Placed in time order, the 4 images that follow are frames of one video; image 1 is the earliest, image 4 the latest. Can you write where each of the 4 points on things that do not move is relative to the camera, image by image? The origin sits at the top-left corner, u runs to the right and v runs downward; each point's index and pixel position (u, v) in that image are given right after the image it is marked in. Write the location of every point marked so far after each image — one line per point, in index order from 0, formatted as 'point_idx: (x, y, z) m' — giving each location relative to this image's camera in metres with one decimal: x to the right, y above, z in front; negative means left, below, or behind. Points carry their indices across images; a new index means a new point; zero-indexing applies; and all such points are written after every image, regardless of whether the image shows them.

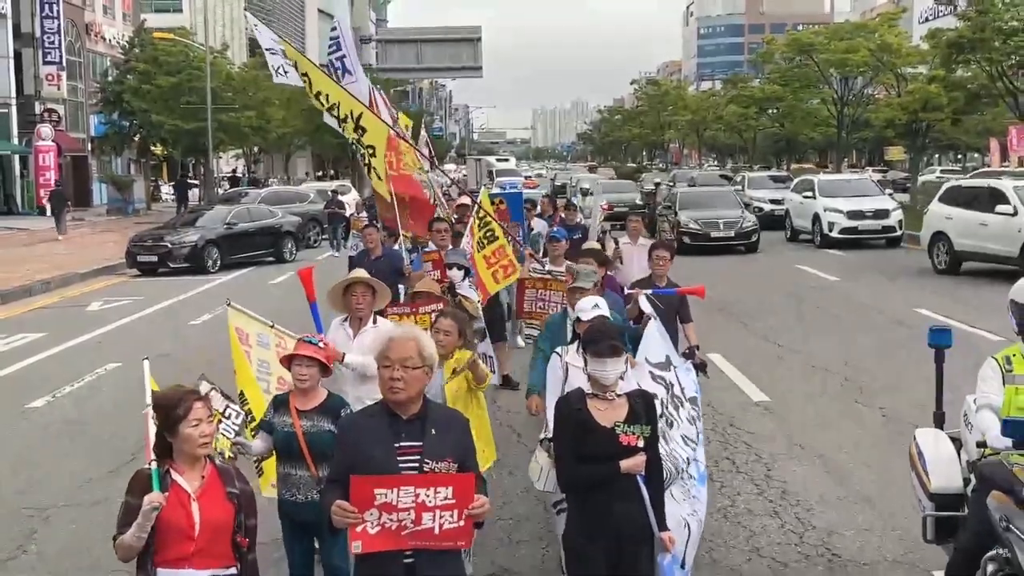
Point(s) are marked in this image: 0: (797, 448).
0: (+2.1, -1.2, +8.7) m
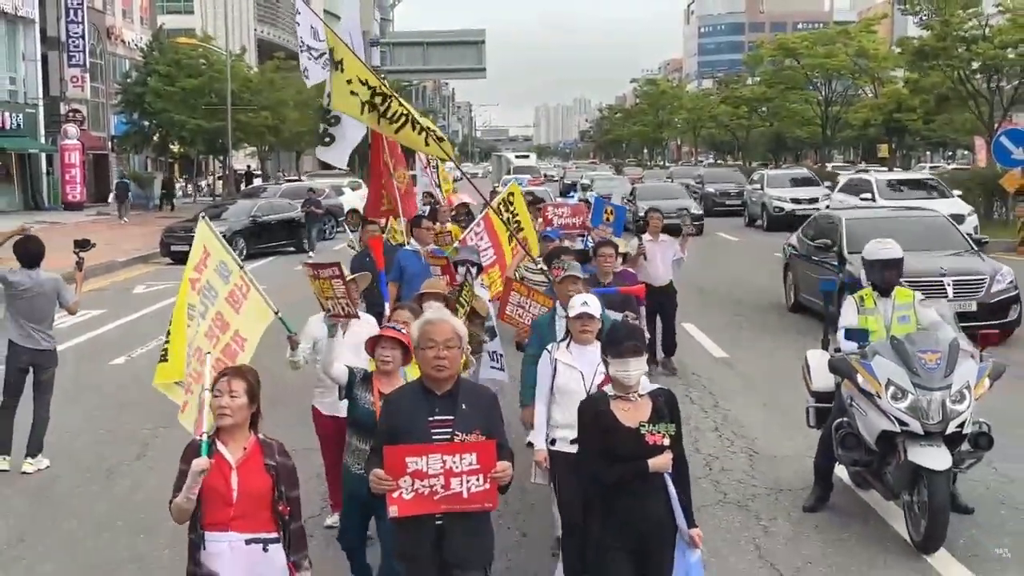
0: (+2.2, -1.0, +9.6) m
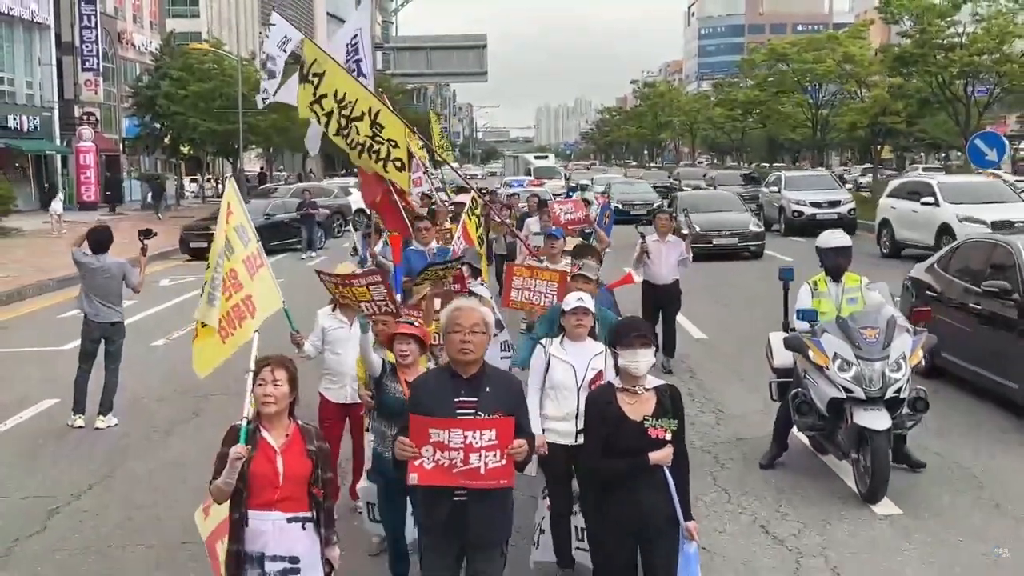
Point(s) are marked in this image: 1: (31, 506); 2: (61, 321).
0: (+2.2, -1.0, +10.2) m
1: (-3.3, -1.5, +7.7) m
2: (-6.3, -0.5, +15.8) m
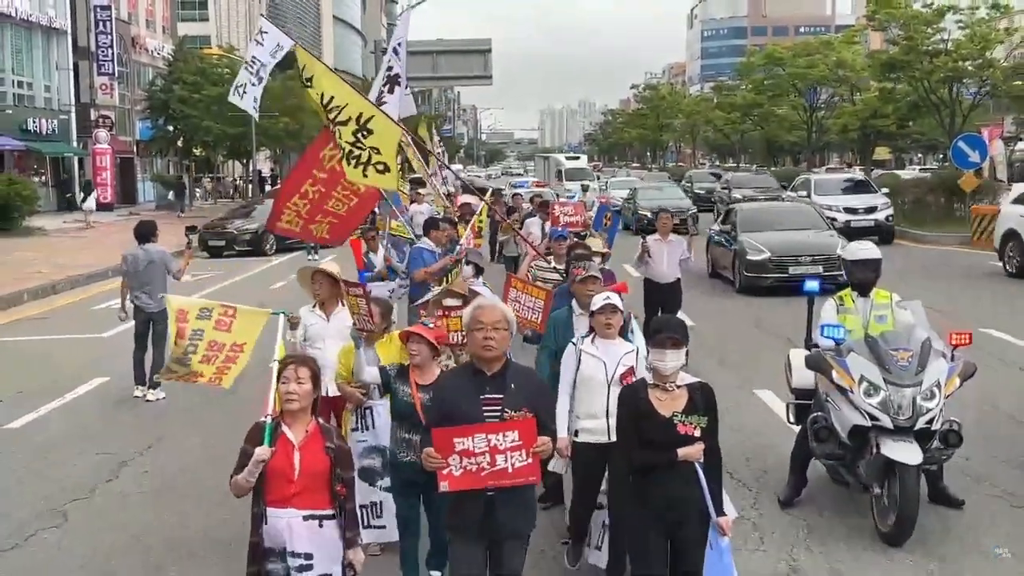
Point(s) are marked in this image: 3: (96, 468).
0: (+2.2, -0.9, +10.7) m
1: (-3.2, -1.4, +8.2) m
2: (-6.2, -0.4, +16.3) m
3: (-3.2, -1.4, +8.7) m
